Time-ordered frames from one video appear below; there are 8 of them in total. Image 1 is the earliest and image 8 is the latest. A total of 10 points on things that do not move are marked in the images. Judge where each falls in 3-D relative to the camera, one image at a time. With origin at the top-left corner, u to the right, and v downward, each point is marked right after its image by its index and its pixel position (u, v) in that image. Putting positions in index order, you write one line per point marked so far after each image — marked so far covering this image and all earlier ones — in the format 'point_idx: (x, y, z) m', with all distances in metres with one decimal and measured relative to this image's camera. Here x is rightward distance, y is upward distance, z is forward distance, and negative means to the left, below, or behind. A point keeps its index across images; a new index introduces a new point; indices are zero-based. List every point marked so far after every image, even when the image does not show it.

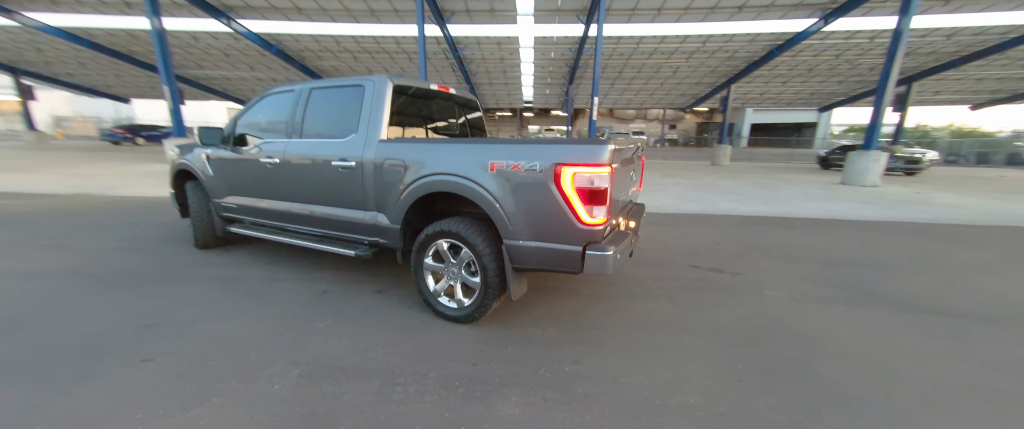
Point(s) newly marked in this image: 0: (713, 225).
0: (+3.4, -0.2, +5.8) m
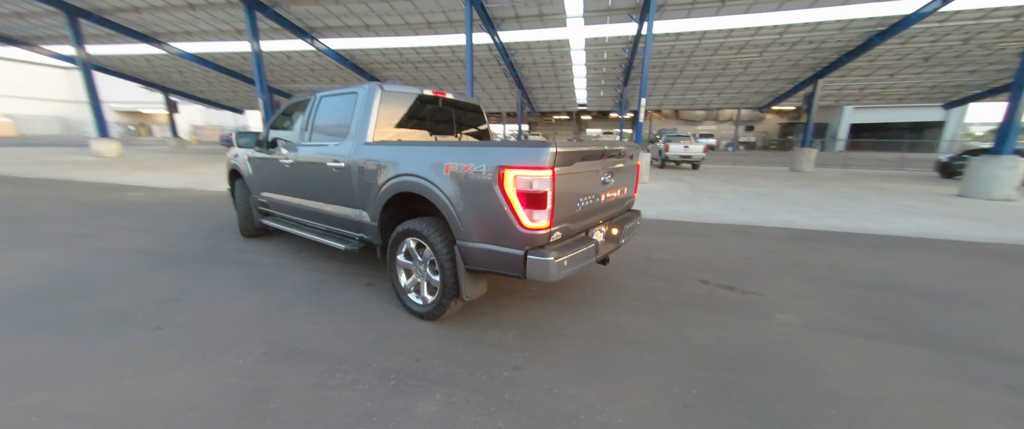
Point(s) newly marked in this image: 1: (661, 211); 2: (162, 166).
0: (+3.6, -0.4, +5.2) m
1: (+3.2, +0.1, +7.3) m
2: (-16.1, +2.2, +15.4) m
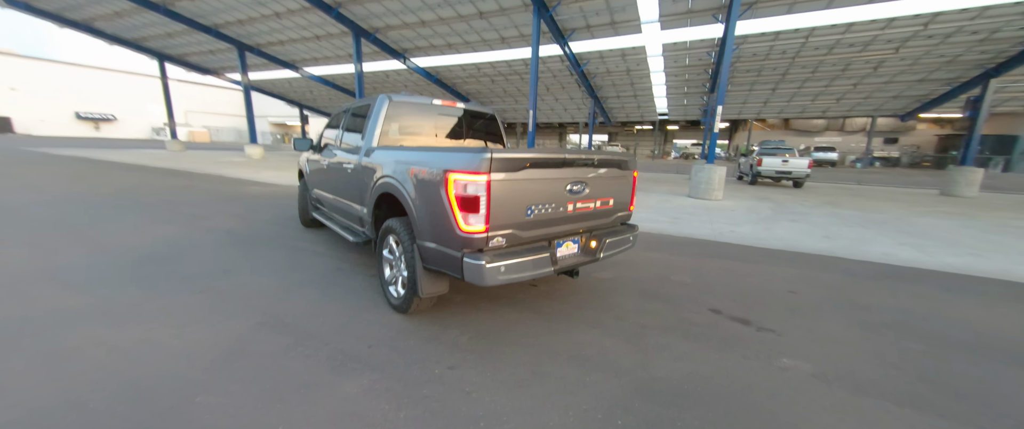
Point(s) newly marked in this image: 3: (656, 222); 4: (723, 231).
0: (+3.8, -0.7, +4.3) m
1: (+3.9, -0.3, +6.5) m
2: (-12.7, +2.6, +18.9) m
3: (+3.0, -0.2, +7.0) m
4: (+4.0, -0.3, +6.5) m
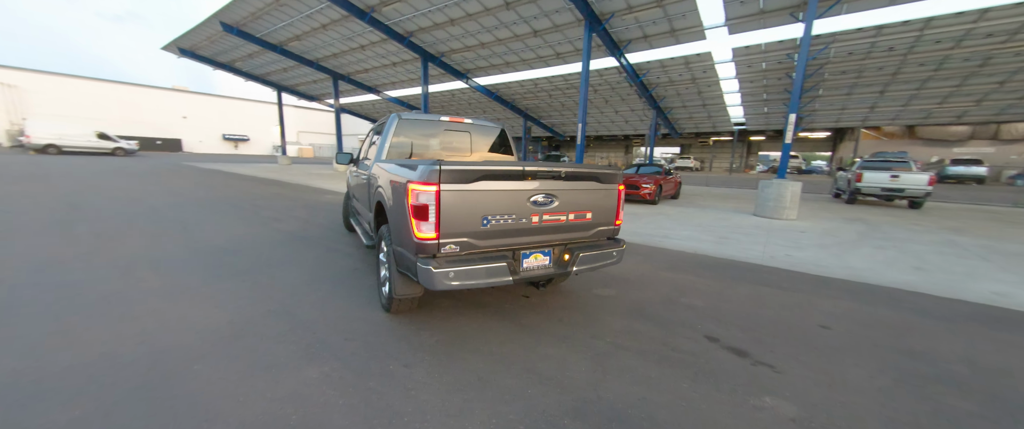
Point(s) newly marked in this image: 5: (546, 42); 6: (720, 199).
0: (+3.8, -1.0, +3.6) m
1: (+4.4, -0.7, +5.7) m
2: (-9.5, +2.2, +21.3) m
3: (+3.6, -0.5, +6.4) m
4: (+4.5, -0.7, +5.7) m
5: (+1.5, +7.8, +15.3) m
6: (+8.3, +0.6, +13.5) m
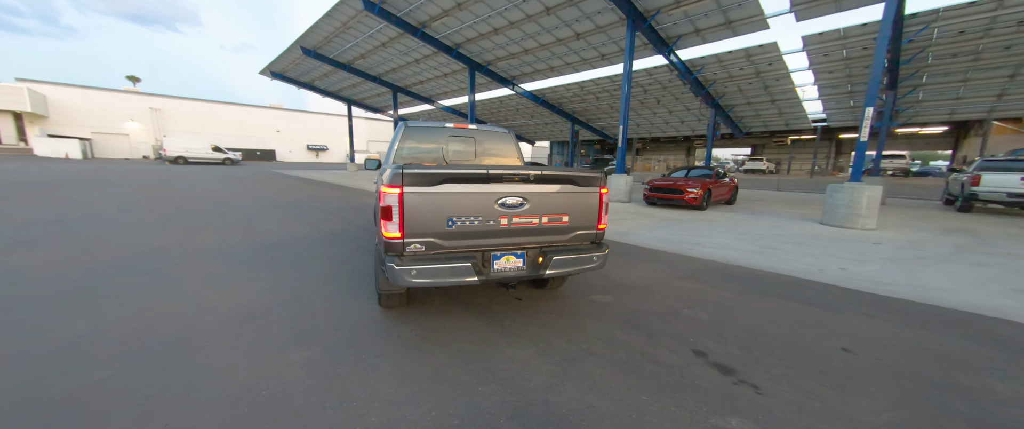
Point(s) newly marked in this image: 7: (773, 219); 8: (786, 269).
0: (+3.7, -1.0, +3.0) m
1: (+4.6, -0.8, +5.0) m
2: (-6.5, +2.0, +22.7) m
3: (+3.9, -0.6, +5.9) m
4: (+4.7, -0.8, +5.0) m
5: (+3.5, +7.6, +15.0) m
6: (+9.8, +0.4, +12.1) m
7: (+7.1, -0.1, +9.1) m
8: (+4.0, -0.8, +4.9) m
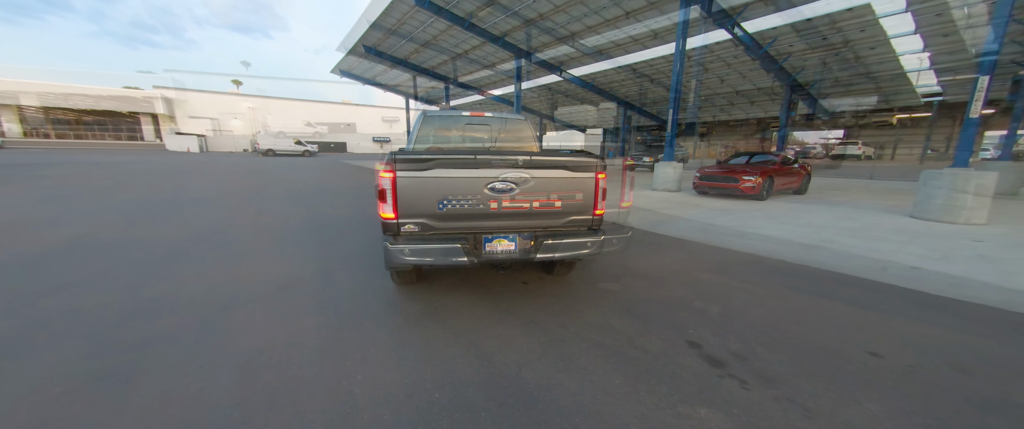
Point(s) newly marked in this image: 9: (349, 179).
0: (+3.6, -1.0, +2.5) m
1: (+4.8, -0.6, +4.4) m
2: (-3.2, +2.9, +23.5) m
3: (+4.3, -0.5, +5.3) m
4: (+4.9, -0.7, +4.3) m
5: (+5.4, +8.0, +14.1) m
6: (+11.1, +0.6, +10.5) m
7: (+7.9, +0.1, +8.0) m
8: (+4.2, -0.7, +4.3) m
9: (-7.2, +1.5, +14.9) m
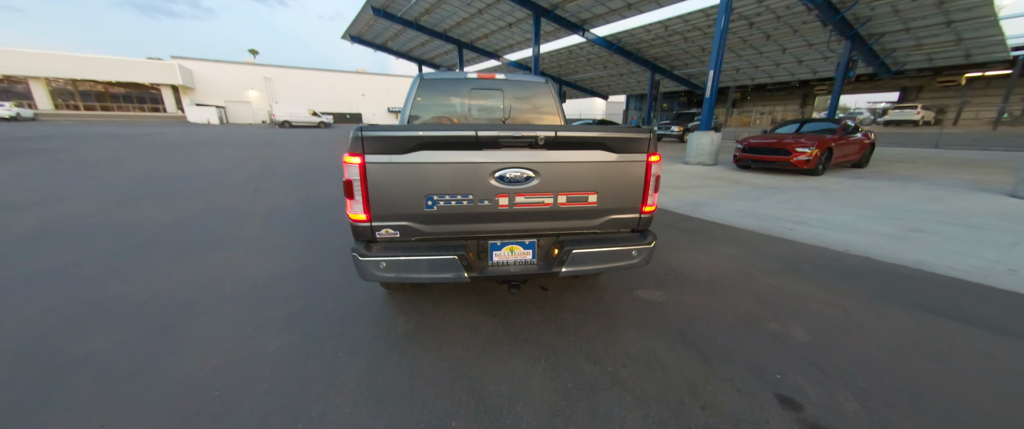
0: (+3.7, -1.0, +1.7) m
1: (+5.0, -0.5, +3.4) m
2: (-2.1, +4.7, +22.5) m
3: (+4.5, -0.2, +4.3) m
4: (+5.1, -0.5, +3.3) m
5: (+6.1, +9.0, +12.3) m
6: (+11.6, +1.2, +9.1) m
7: (+8.3, +0.5, +6.8) m
8: (+4.4, -0.5, +3.4) m
9: (-6.5, +2.6, +14.3) m
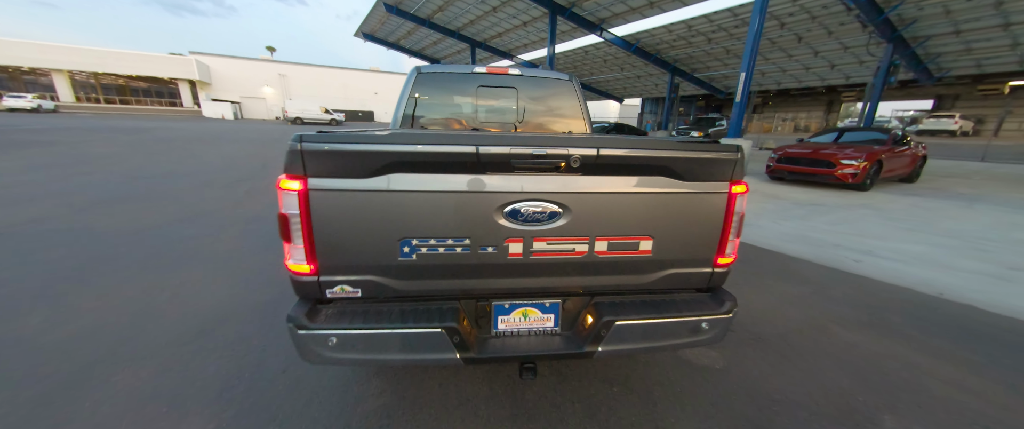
0: (+3.7, -1.3, +0.9) m
1: (+5.1, -0.9, +2.6) m
2: (-1.4, +4.5, +21.9) m
3: (+4.6, -0.6, +3.6) m
4: (+5.2, -0.9, +2.6) m
5: (+6.7, +8.5, +11.6) m
6: (+11.9, +0.7, +8.1) m
7: (+8.5, +0.1, +5.9) m
8: (+4.4, -0.9, +2.6) m
9: (-6.0, +2.5, +13.8) m
